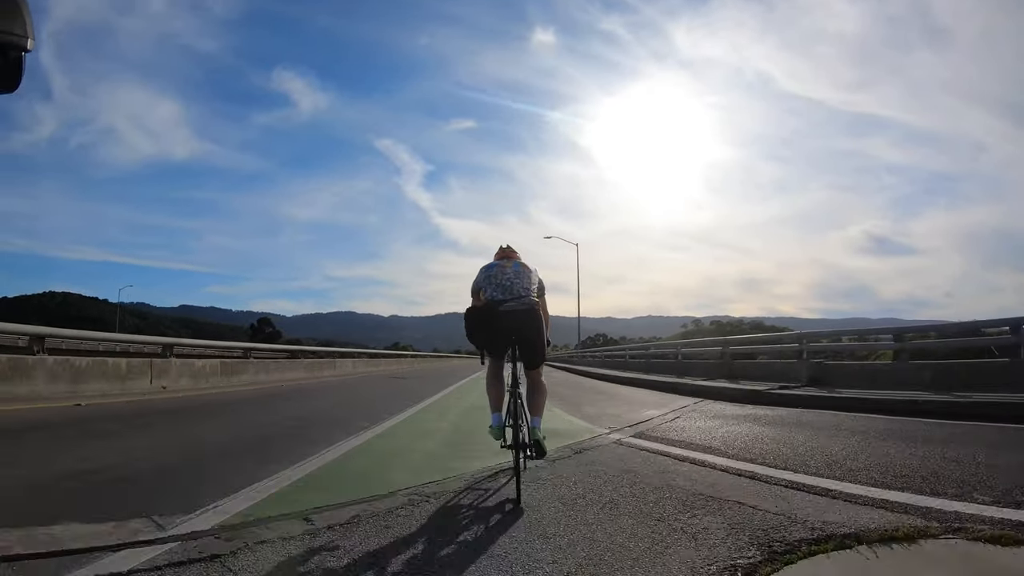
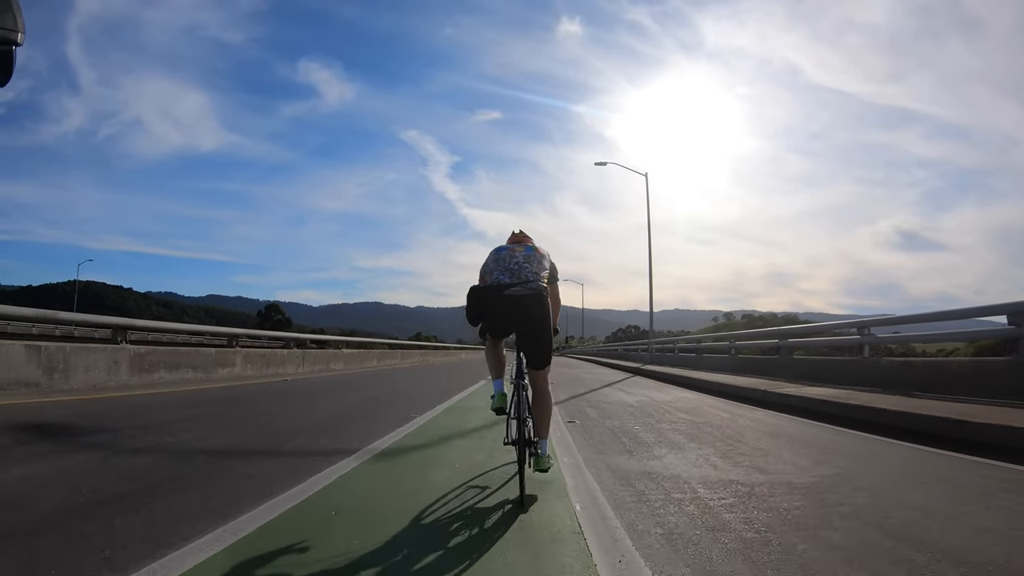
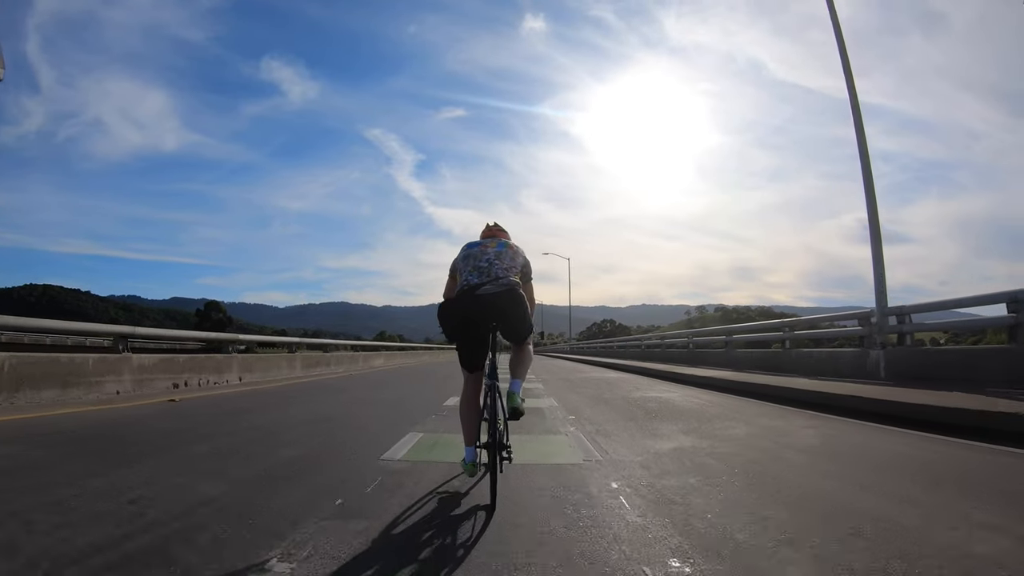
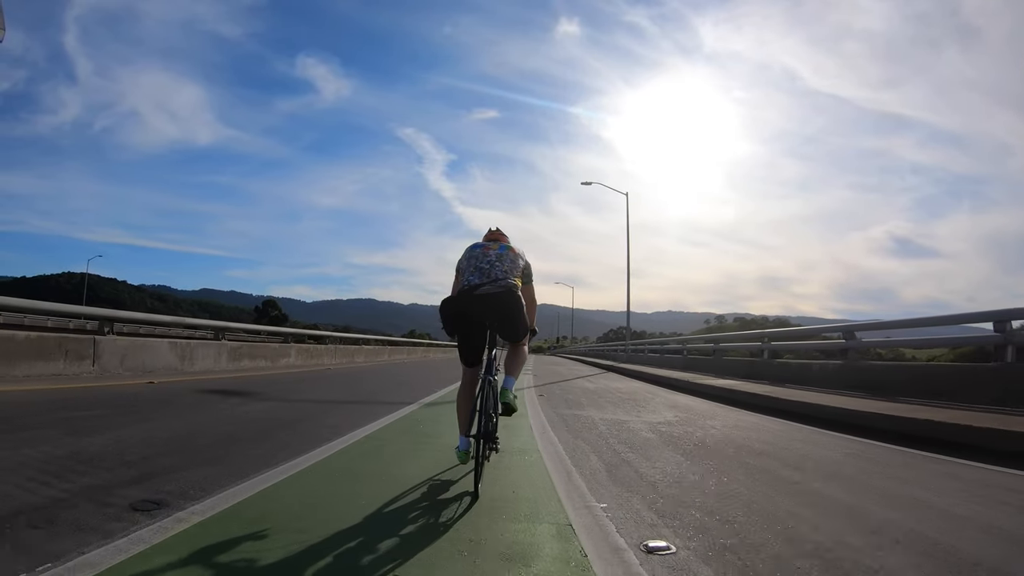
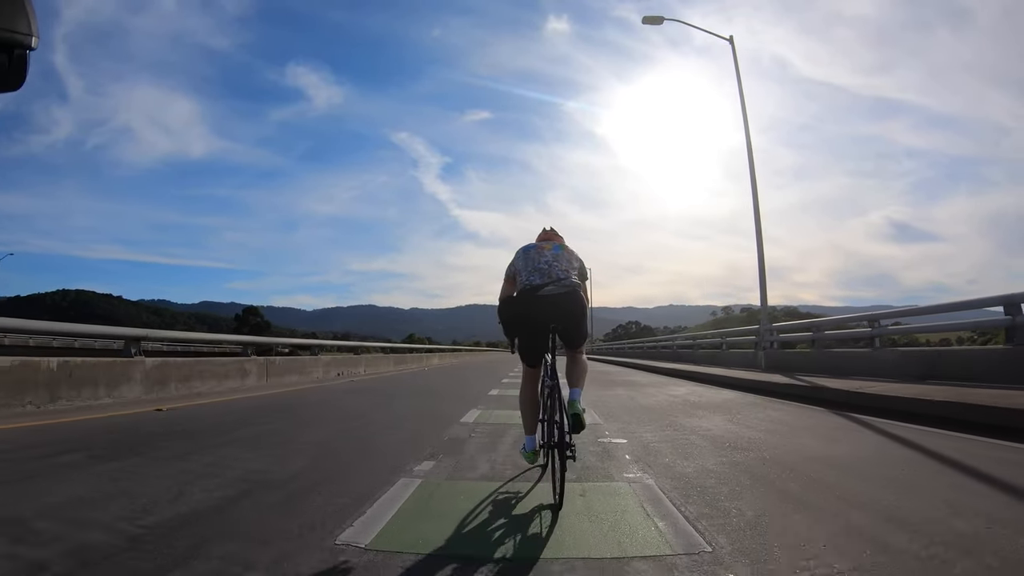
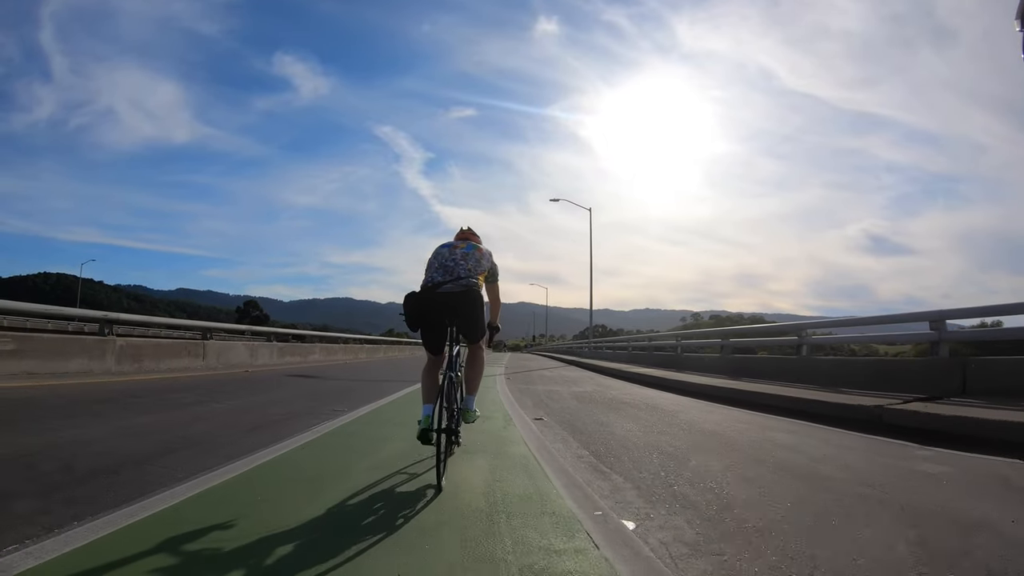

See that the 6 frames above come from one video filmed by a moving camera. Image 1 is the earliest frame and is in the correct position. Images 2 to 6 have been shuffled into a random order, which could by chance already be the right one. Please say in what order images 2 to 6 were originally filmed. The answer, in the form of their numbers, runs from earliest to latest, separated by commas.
6, 4, 2, 5, 3
